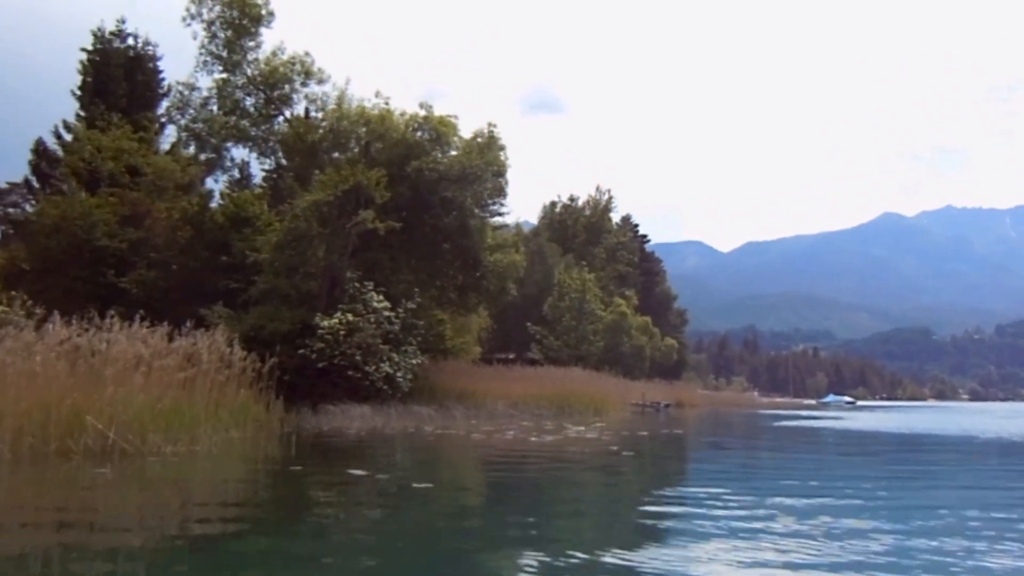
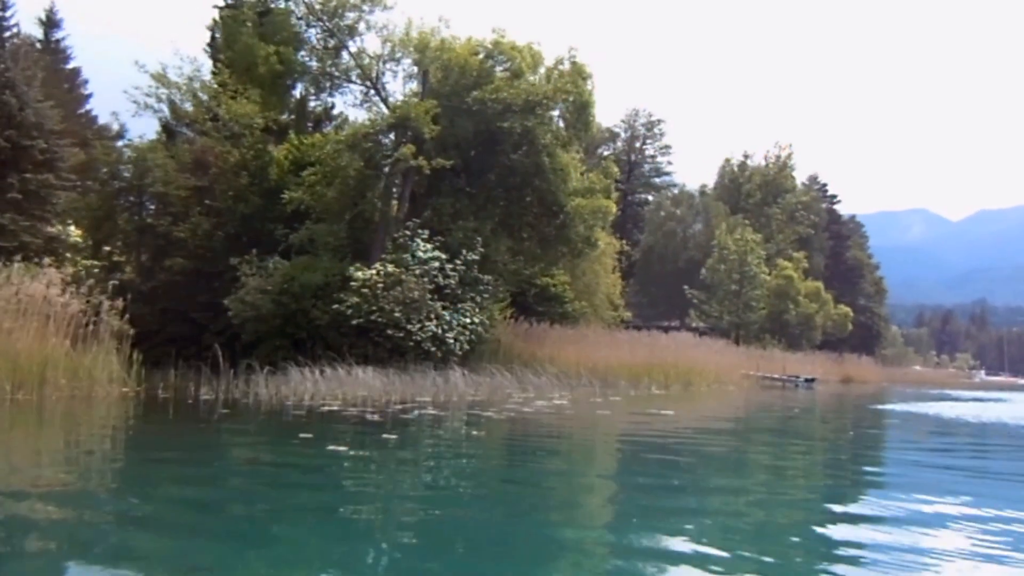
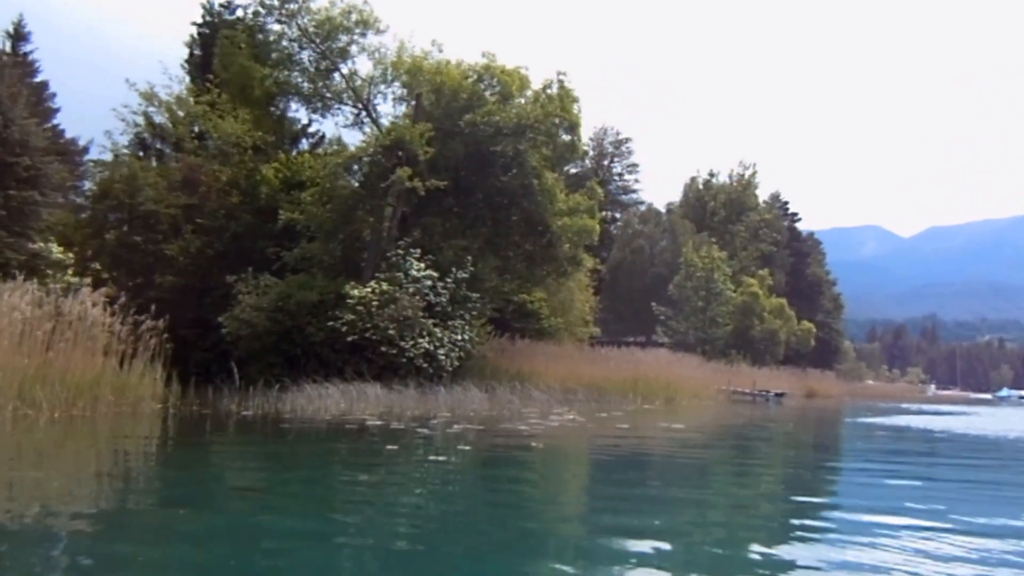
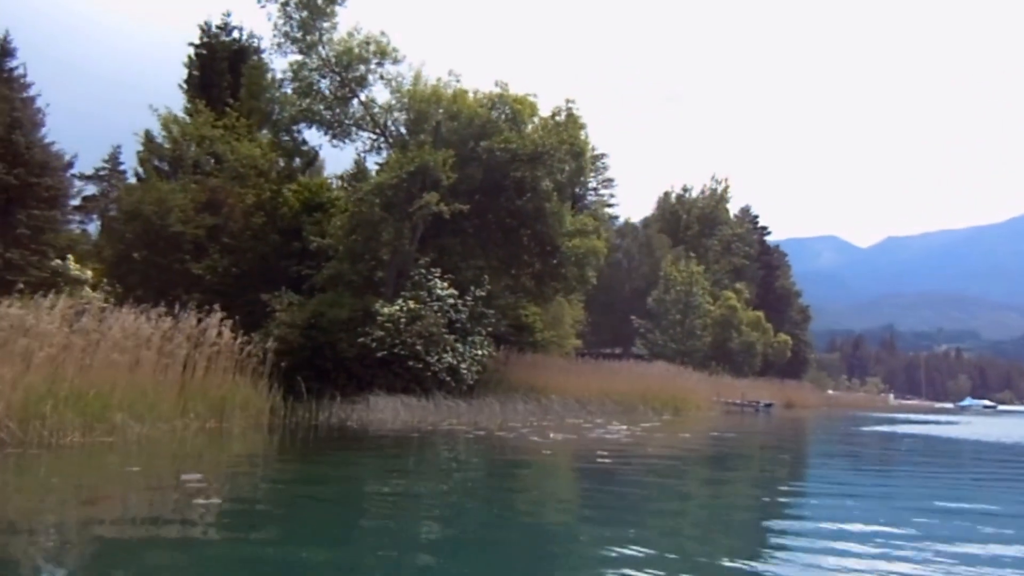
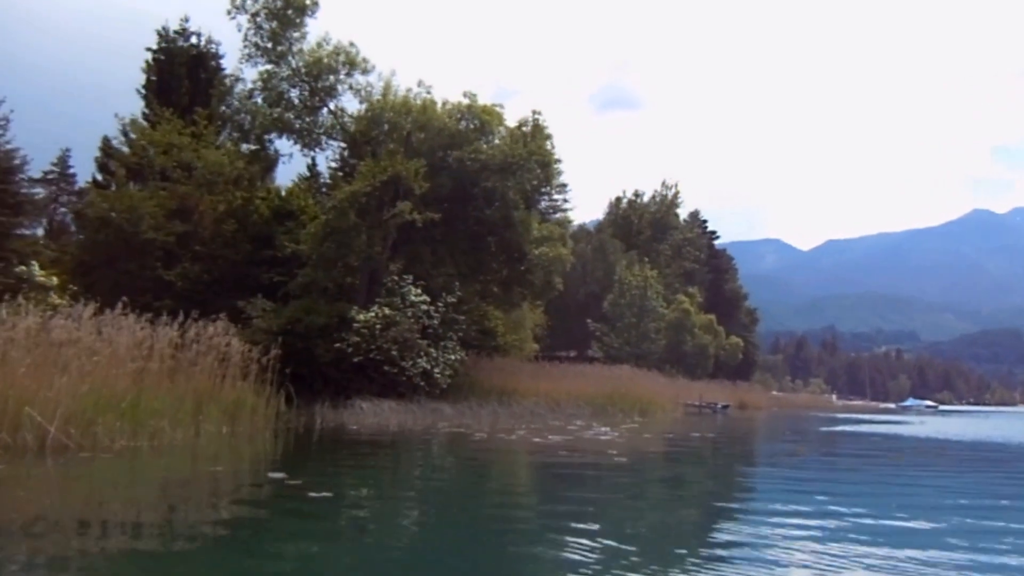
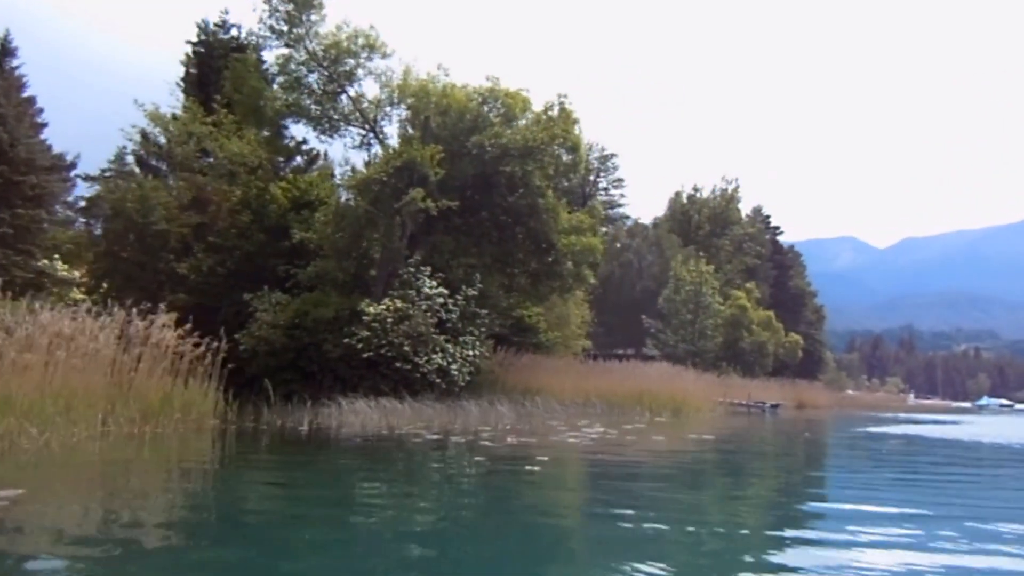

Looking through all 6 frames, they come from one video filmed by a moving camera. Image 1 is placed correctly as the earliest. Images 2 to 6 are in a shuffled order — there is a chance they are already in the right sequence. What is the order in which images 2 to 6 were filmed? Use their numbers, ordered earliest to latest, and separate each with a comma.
5, 4, 6, 3, 2
